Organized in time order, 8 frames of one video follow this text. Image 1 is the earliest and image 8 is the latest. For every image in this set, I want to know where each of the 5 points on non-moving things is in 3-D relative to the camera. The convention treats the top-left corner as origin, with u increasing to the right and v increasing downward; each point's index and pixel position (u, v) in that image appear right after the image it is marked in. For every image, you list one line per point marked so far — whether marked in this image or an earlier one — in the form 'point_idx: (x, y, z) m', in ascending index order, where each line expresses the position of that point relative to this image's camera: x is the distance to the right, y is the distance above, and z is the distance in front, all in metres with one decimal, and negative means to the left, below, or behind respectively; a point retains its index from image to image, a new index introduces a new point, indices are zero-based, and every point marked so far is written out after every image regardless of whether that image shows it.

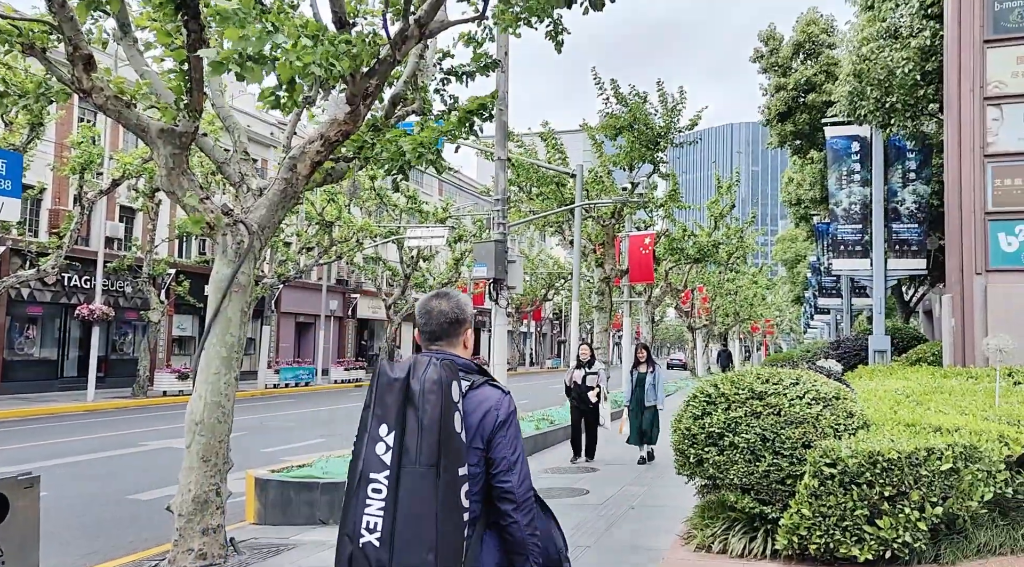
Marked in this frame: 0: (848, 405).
0: (+2.6, -0.9, +6.6) m
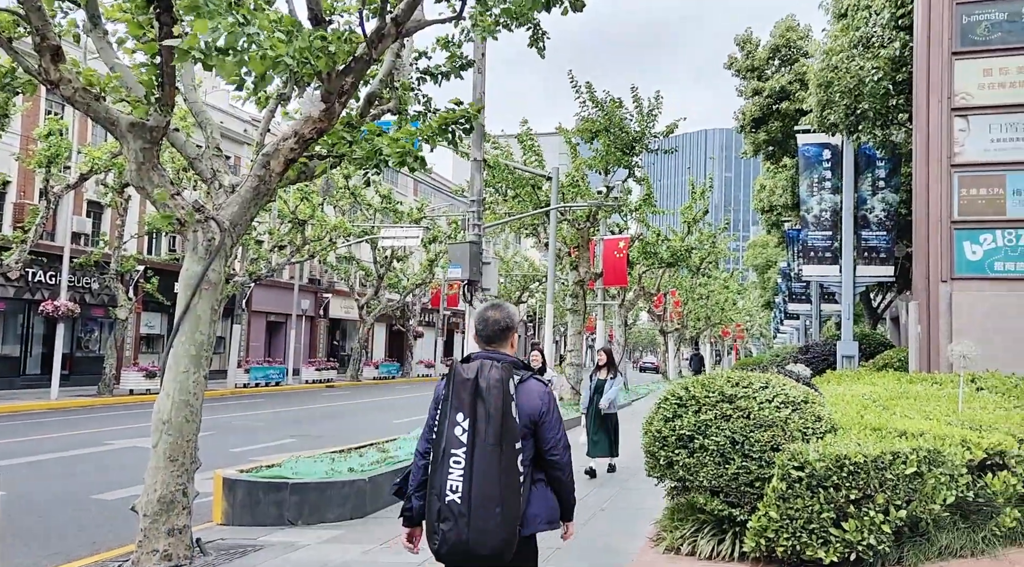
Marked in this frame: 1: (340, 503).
0: (+2.4, -1.0, +6.7) m
1: (-1.8, -2.3, +9.1) m
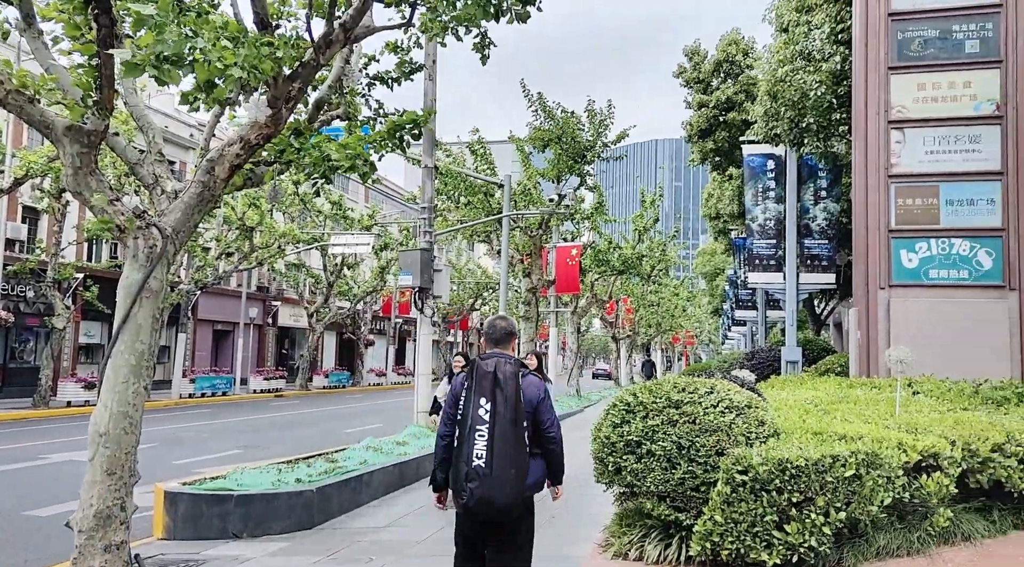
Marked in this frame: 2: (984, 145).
0: (+2.0, -1.0, +6.8) m
1: (-2.4, -2.4, +8.9) m
2: (+6.0, +1.8, +10.9) m
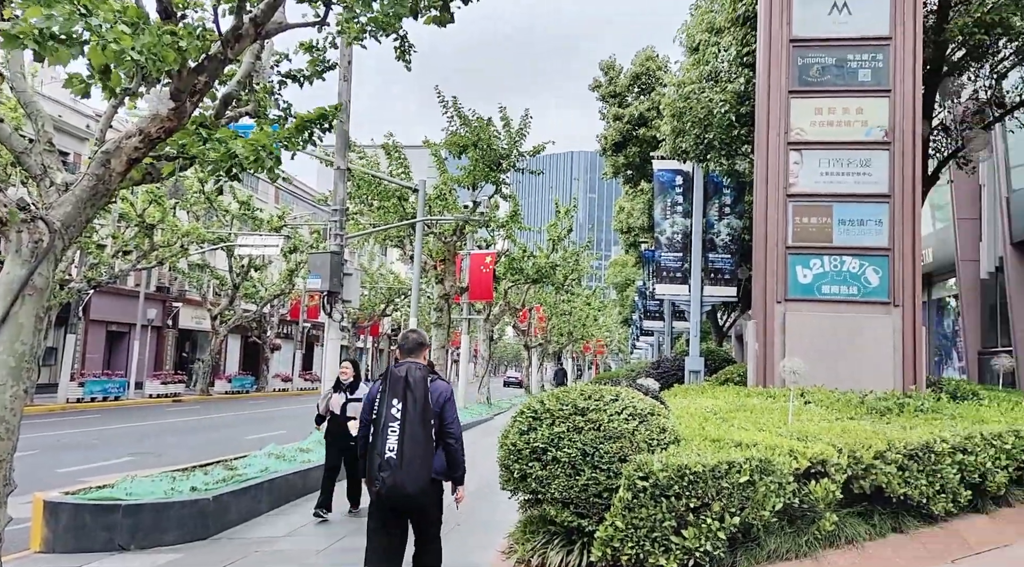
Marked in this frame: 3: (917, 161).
0: (+1.2, -1.1, +7.0) m
1: (-3.3, -2.4, +8.7) m
2: (+4.9, +1.5, +11.6) m
3: (+5.4, +1.6, +11.5) m
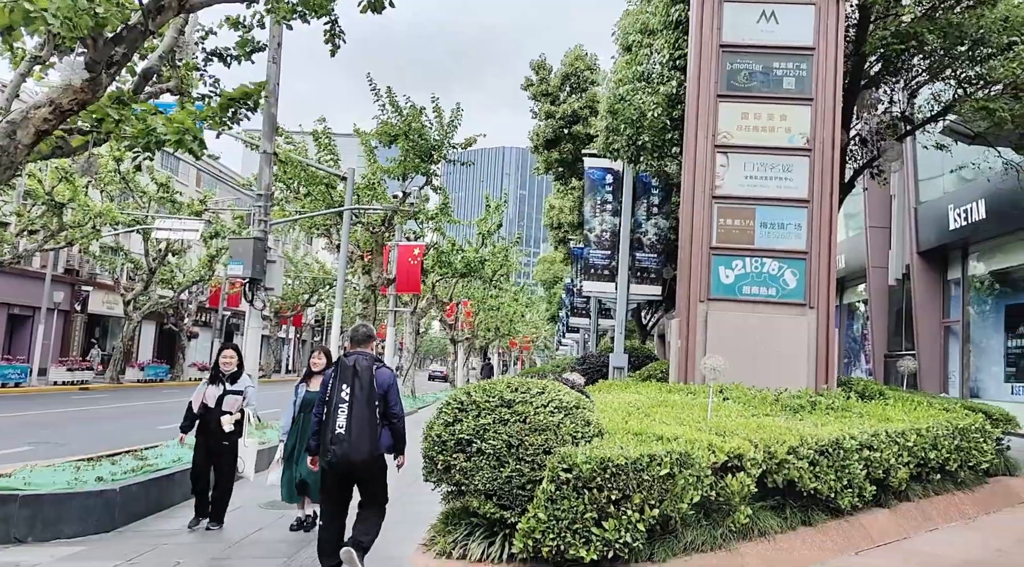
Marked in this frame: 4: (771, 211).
0: (+0.6, -1.1, +7.1) m
1: (-4.1, -2.2, +8.4) m
2: (+3.9, +1.5, +11.9) m
3: (+4.5, +1.6, +11.9) m
4: (+3.6, +1.0, +12.0) m
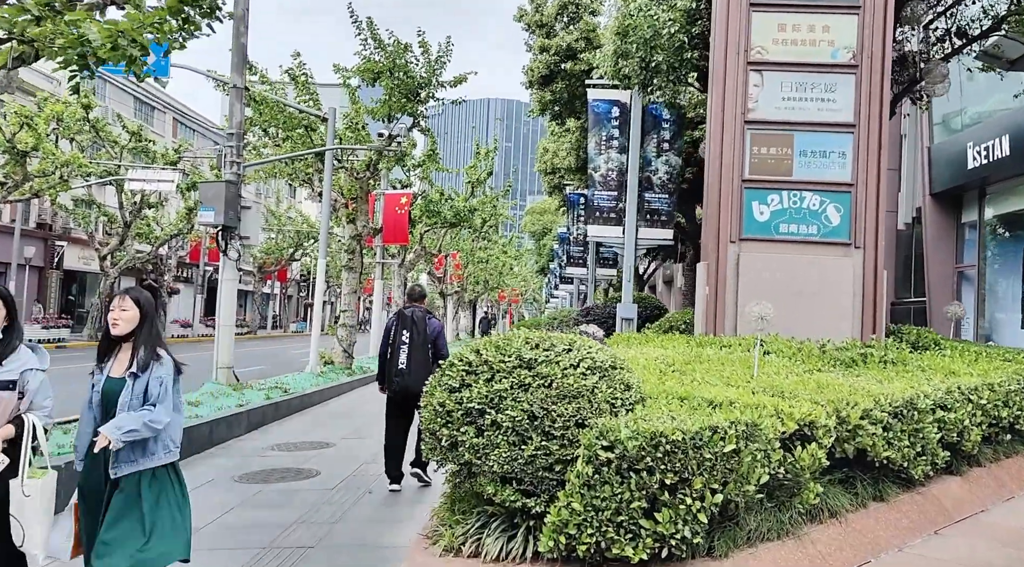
0: (+0.7, -0.6, +5.7) m
1: (-4.0, -1.8, +7.0) m
2: (+4.0, +2.3, +10.4) m
3: (+4.5, +2.4, +10.4) m
4: (+3.6, +1.8, +10.5) m
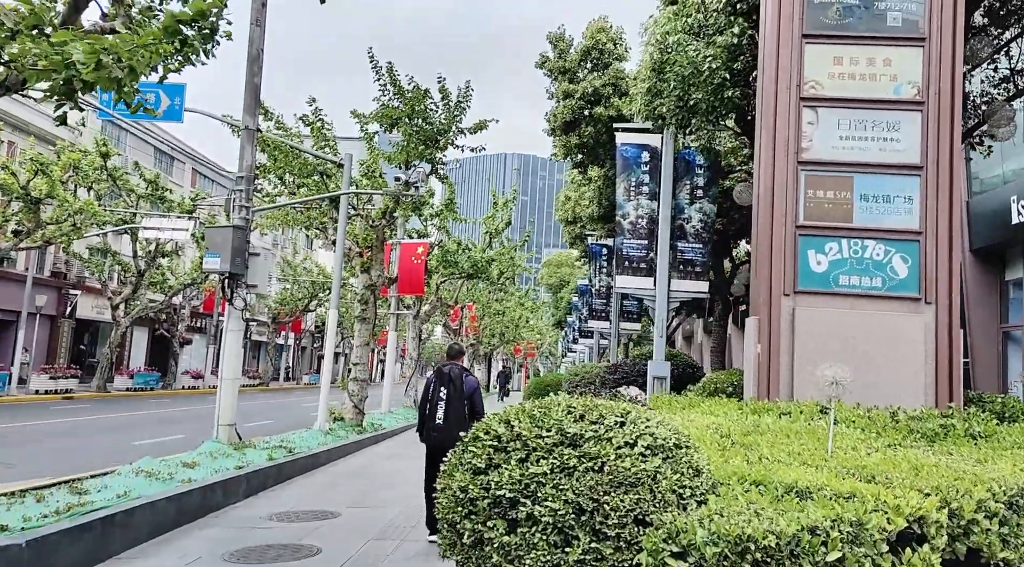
0: (+0.9, -0.9, +4.6) m
1: (-3.8, -2.1, +5.9) m
2: (+4.3, +1.6, +9.4) m
3: (+4.8, +1.7, +9.4) m
4: (+4.0, +1.1, +9.5) m
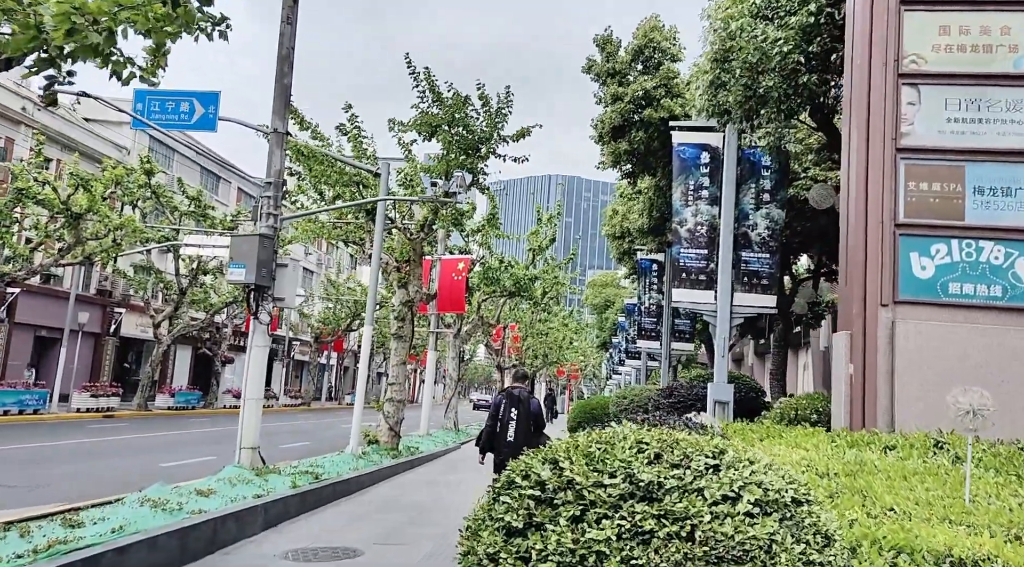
0: (+1.1, -0.9, +3.2) m
1: (-3.5, -2.1, +4.7) m
2: (+4.7, +1.5, +7.9) m
3: (+5.3, +1.6, +7.9) m
4: (+4.4, +1.0, +8.0) m
